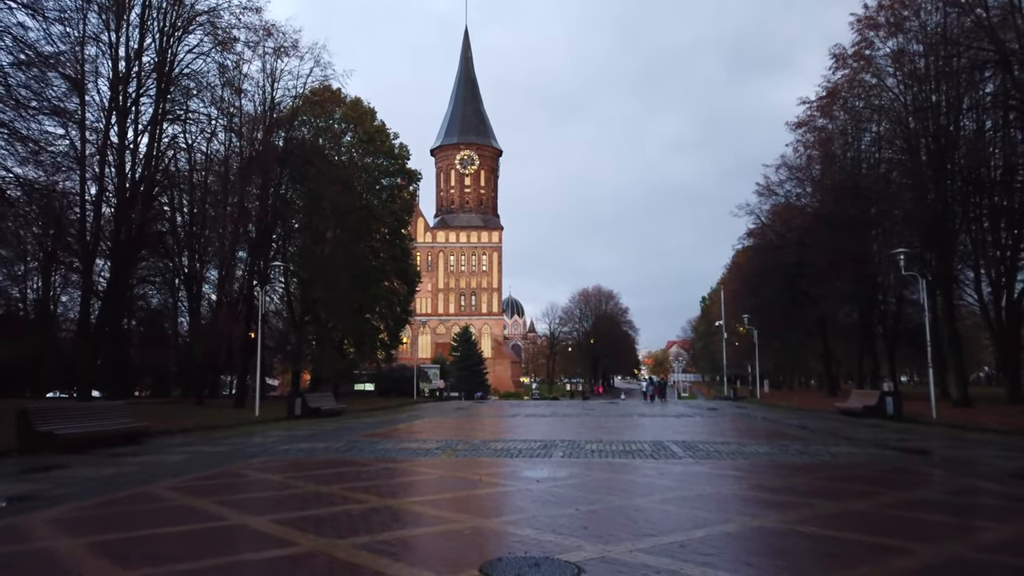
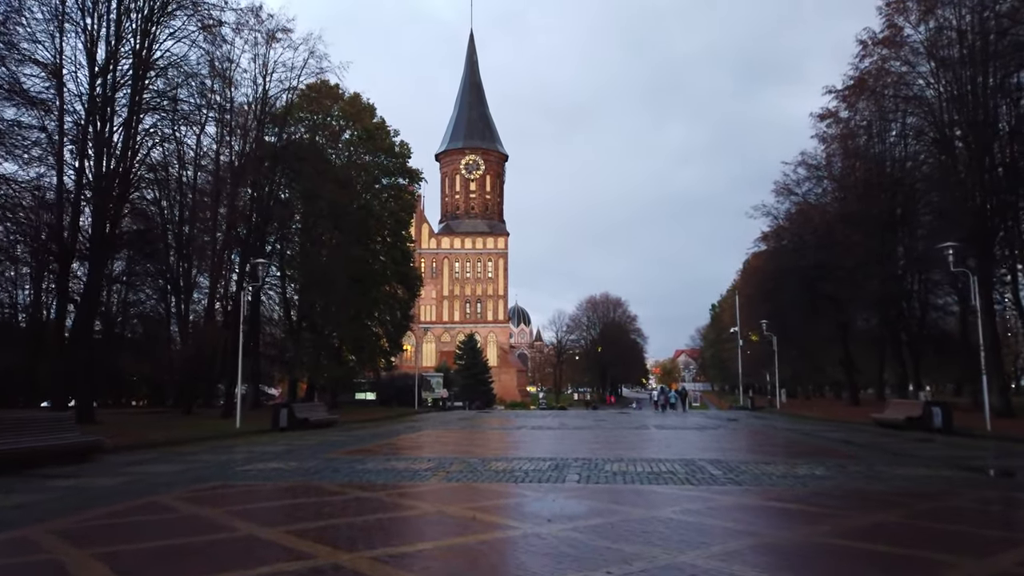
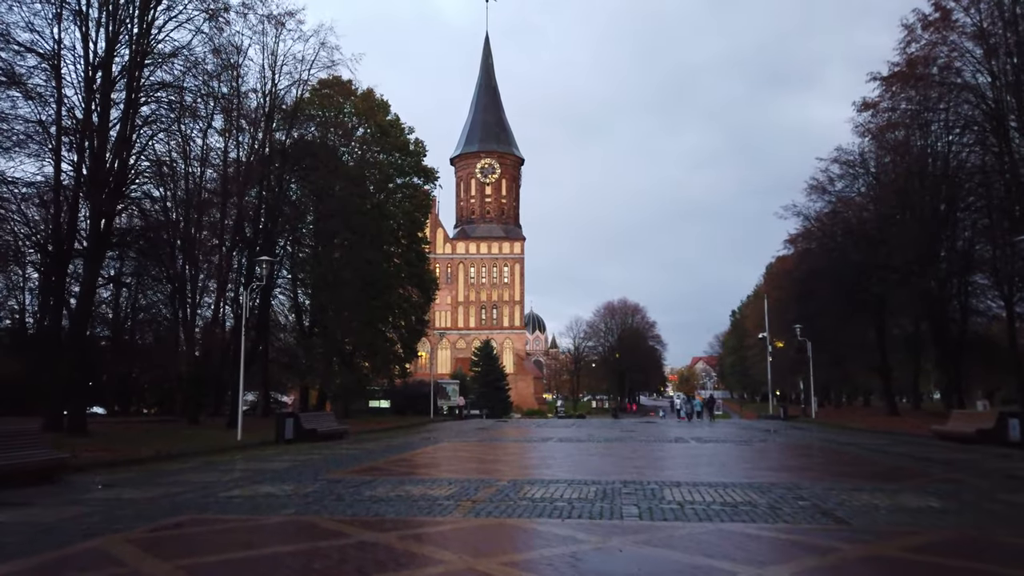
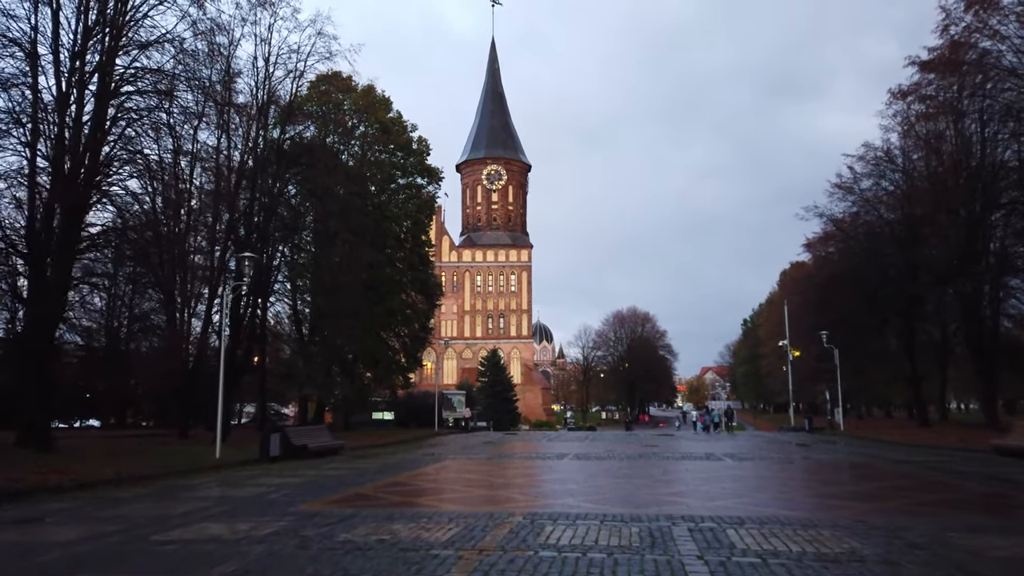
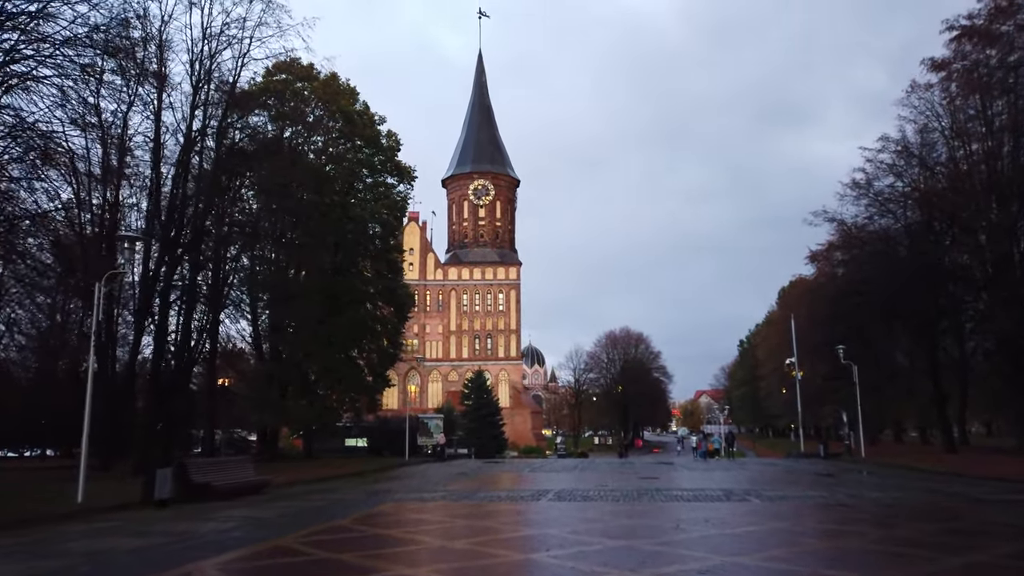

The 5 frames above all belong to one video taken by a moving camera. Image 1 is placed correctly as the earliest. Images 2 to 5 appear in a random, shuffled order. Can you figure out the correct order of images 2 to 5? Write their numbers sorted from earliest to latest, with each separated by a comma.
2, 3, 4, 5
